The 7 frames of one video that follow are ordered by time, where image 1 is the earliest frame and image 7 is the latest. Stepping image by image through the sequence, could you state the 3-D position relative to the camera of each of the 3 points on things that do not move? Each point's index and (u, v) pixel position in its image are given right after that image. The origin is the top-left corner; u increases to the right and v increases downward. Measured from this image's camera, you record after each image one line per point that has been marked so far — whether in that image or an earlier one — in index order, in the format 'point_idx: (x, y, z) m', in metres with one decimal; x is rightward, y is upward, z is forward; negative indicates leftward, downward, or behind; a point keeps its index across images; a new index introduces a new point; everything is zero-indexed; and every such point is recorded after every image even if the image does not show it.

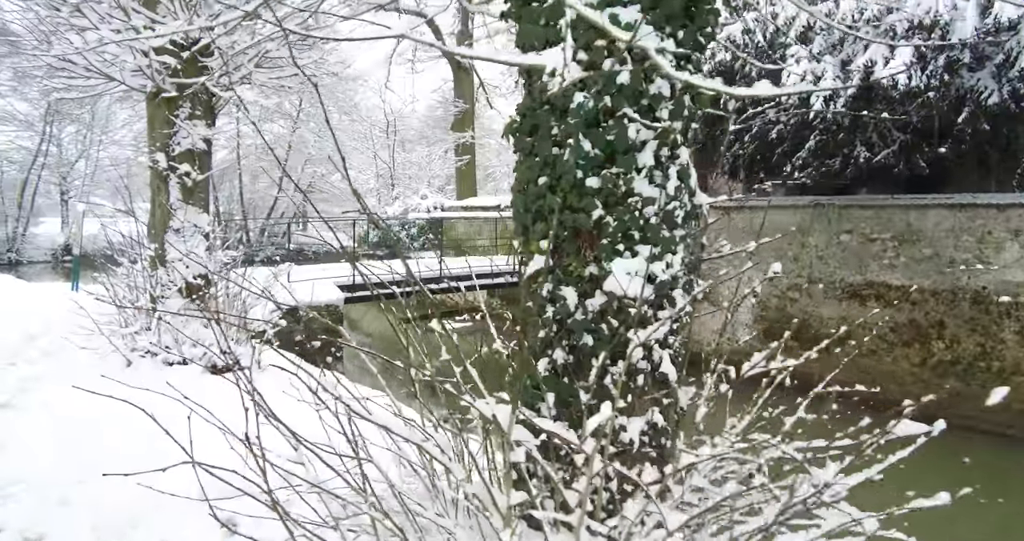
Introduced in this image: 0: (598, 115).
0: (+0.2, +0.4, +1.6) m
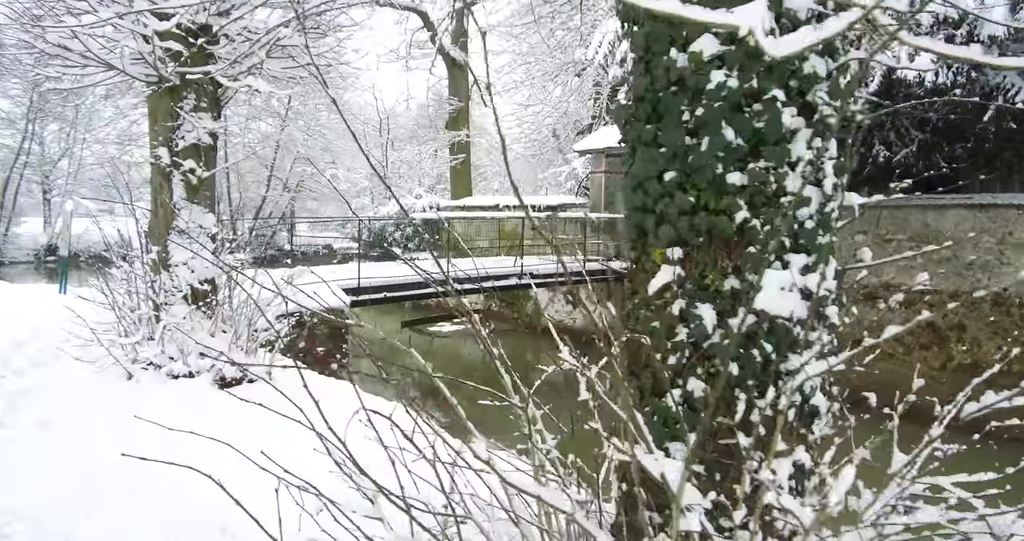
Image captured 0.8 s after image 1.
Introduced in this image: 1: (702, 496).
0: (+0.5, +0.3, +1.4) m
1: (+0.4, -0.4, +1.3) m
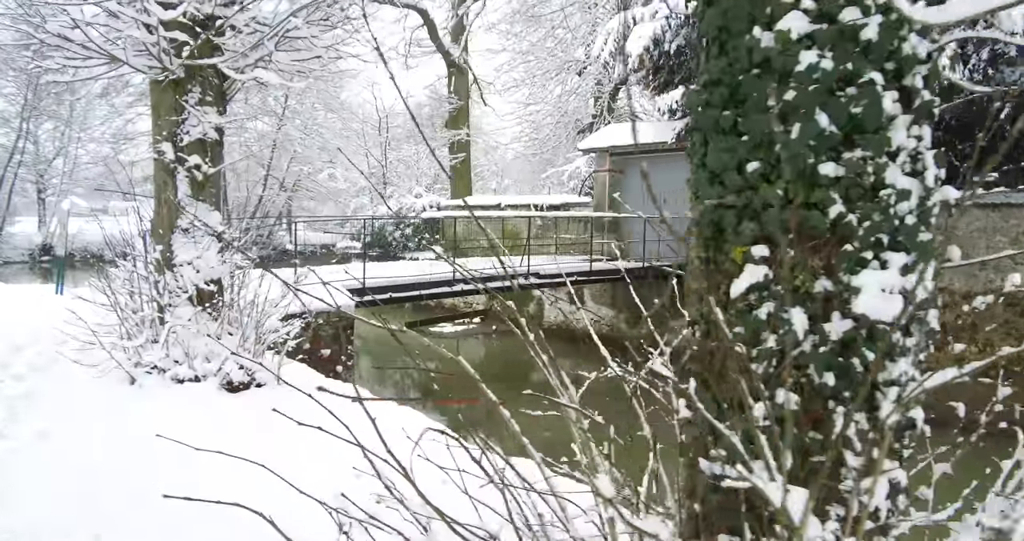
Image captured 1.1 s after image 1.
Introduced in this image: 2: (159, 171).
0: (+0.6, +0.3, +1.2) m
1: (+0.5, -0.4, +1.1) m
2: (-2.0, +0.6, +3.9) m
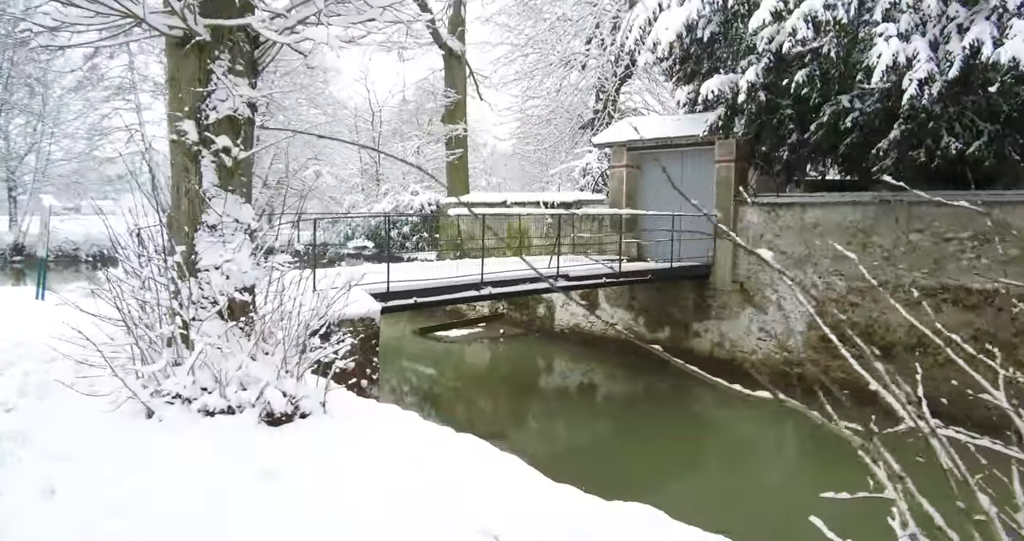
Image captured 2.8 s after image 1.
0: (+1.1, +0.3, +0.6) m
1: (+1.0, -0.5, +0.5) m
2: (-1.6, +0.5, +3.2) m
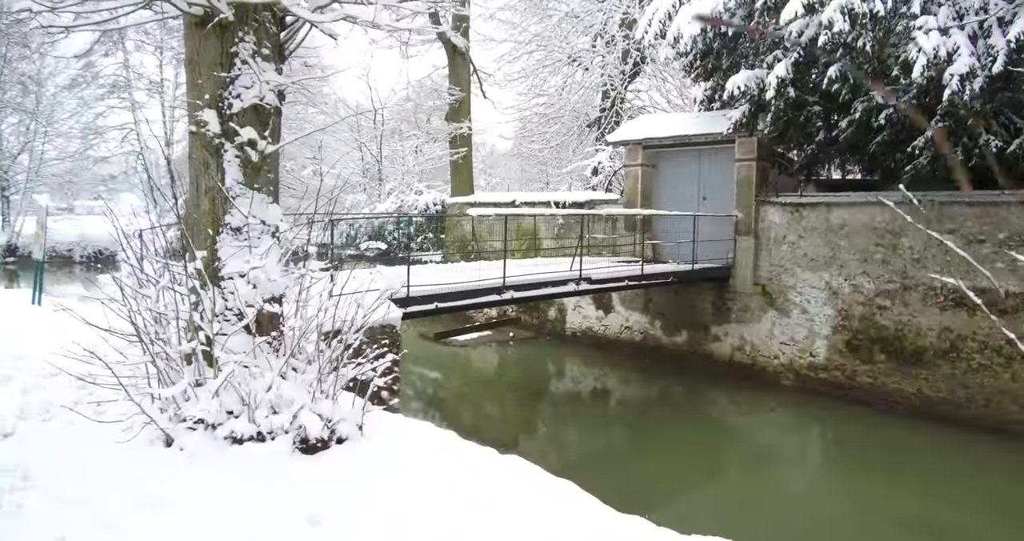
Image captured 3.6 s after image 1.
0: (+1.4, +0.3, +0.3) m
1: (+1.3, -0.5, +0.2) m
2: (-1.3, +0.5, +2.9) m
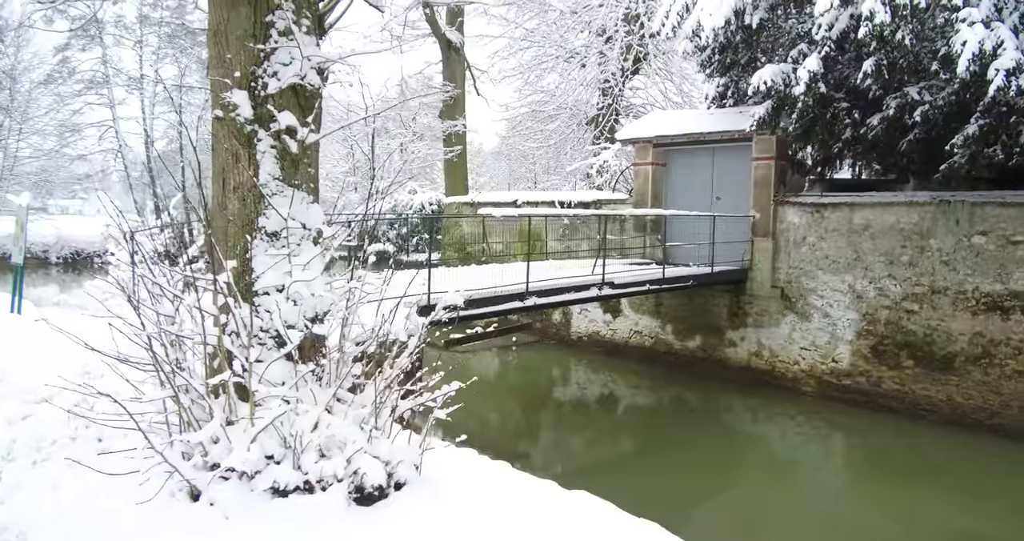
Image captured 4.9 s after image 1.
0: (+1.8, +0.2, -0.1) m
1: (+1.7, -0.5, -0.2) m
2: (-1.0, +0.5, +2.4) m
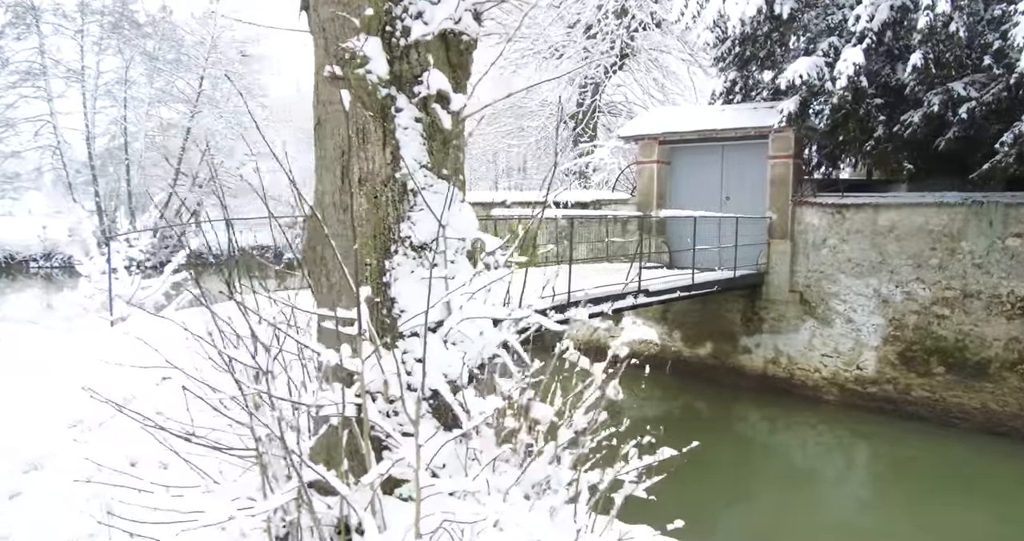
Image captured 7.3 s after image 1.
0: (+2.6, +0.2, -0.7) m
1: (+2.5, -0.6, -0.8) m
2: (-0.4, +0.4, +1.6) m
